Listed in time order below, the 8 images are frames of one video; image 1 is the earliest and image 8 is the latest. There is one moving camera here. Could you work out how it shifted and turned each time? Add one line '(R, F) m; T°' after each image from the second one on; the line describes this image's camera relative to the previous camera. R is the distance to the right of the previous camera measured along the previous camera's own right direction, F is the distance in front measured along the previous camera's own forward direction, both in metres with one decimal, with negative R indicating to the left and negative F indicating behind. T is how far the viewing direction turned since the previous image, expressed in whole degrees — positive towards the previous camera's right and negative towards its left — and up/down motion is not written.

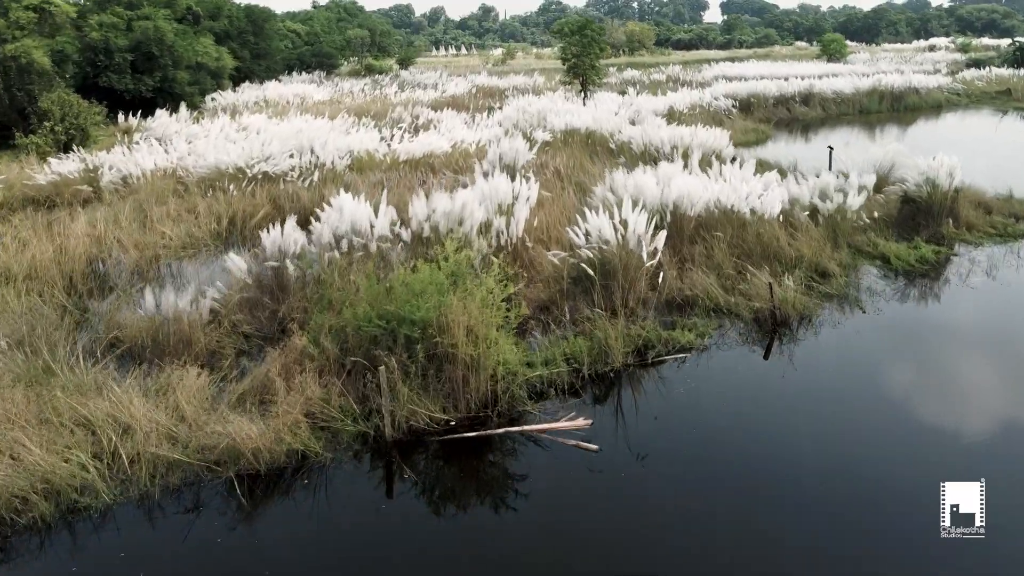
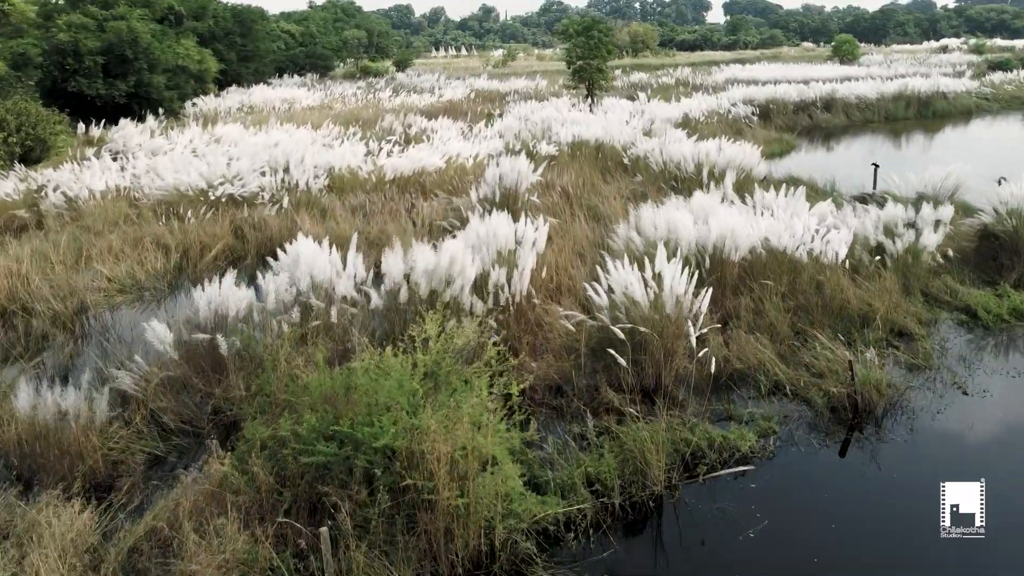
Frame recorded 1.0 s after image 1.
(0.0, +0.9) m; 0°
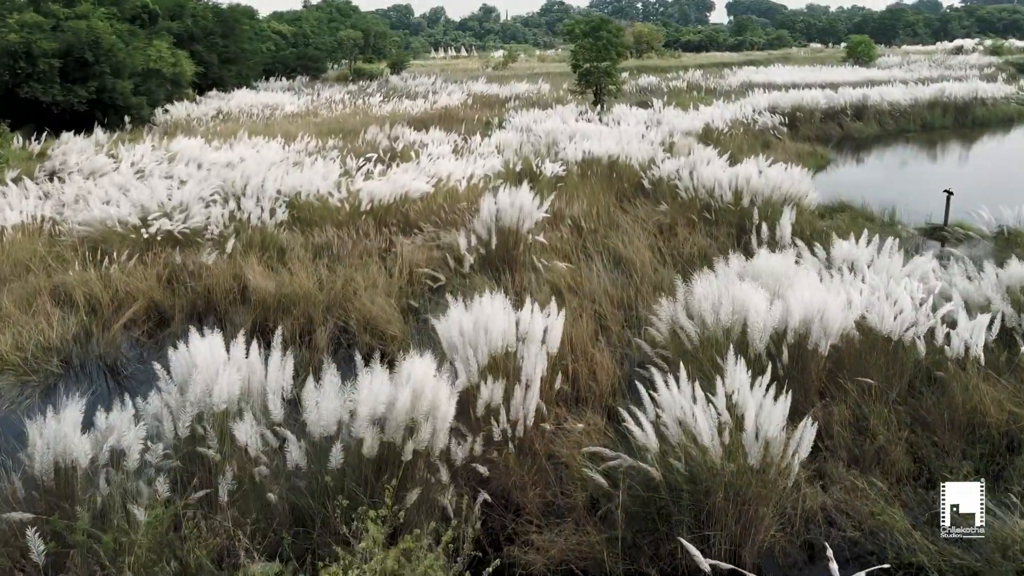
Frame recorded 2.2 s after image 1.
(0.0, +1.1) m; 0°
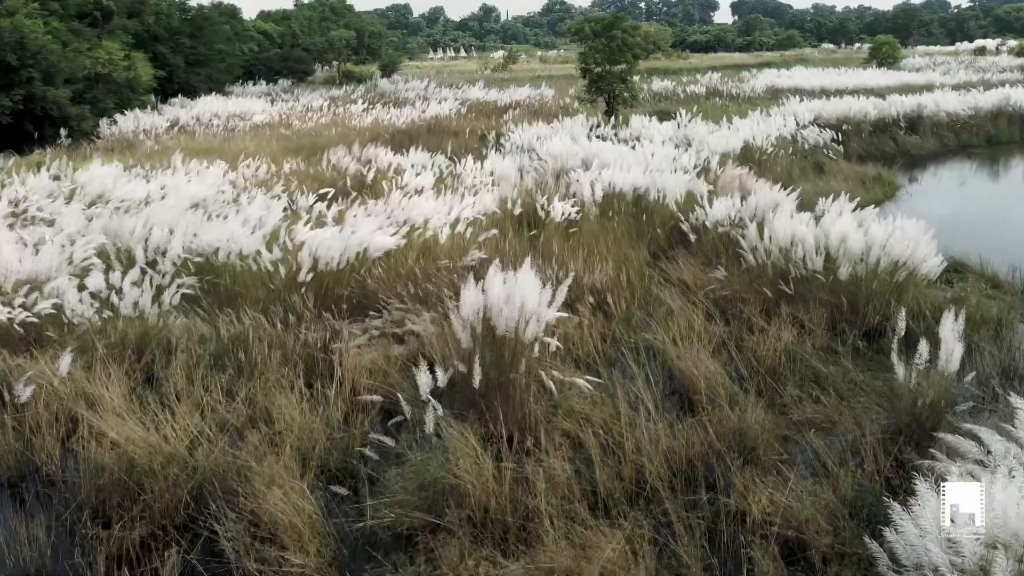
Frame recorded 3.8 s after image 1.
(0.0, +1.5) m; 0°
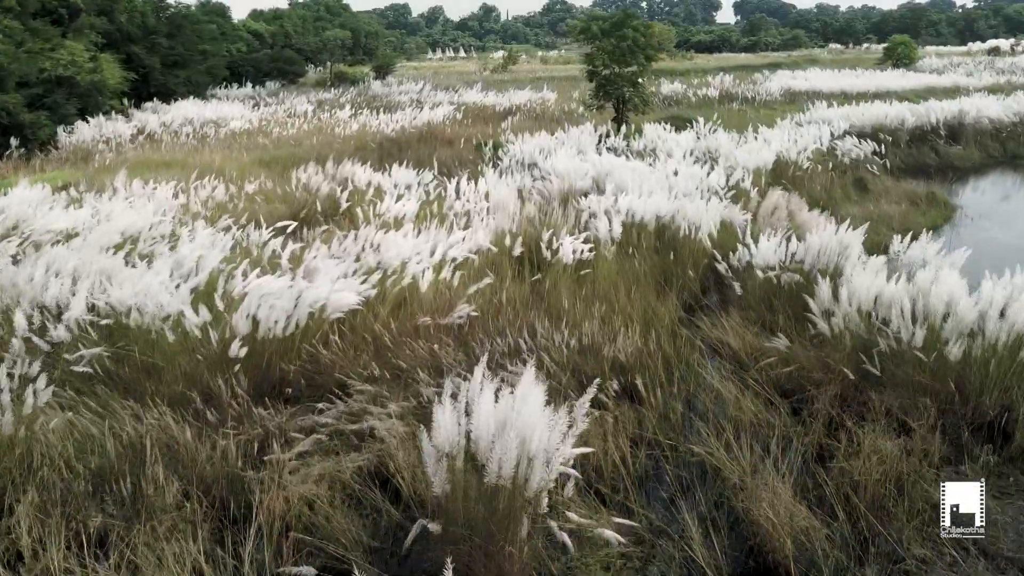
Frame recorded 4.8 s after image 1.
(0.0, +0.9) m; 0°
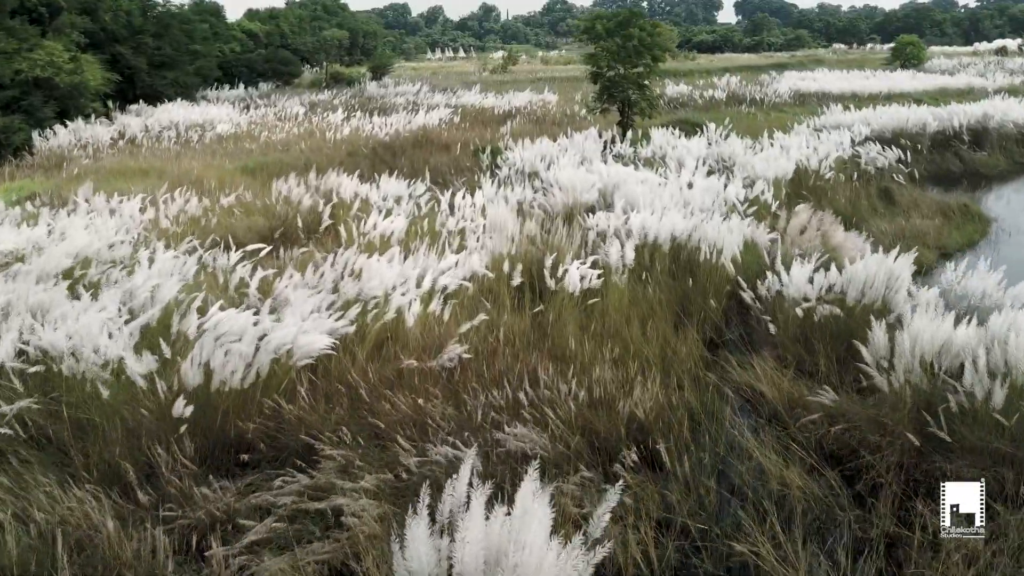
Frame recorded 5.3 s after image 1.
(0.0, +0.5) m; 0°
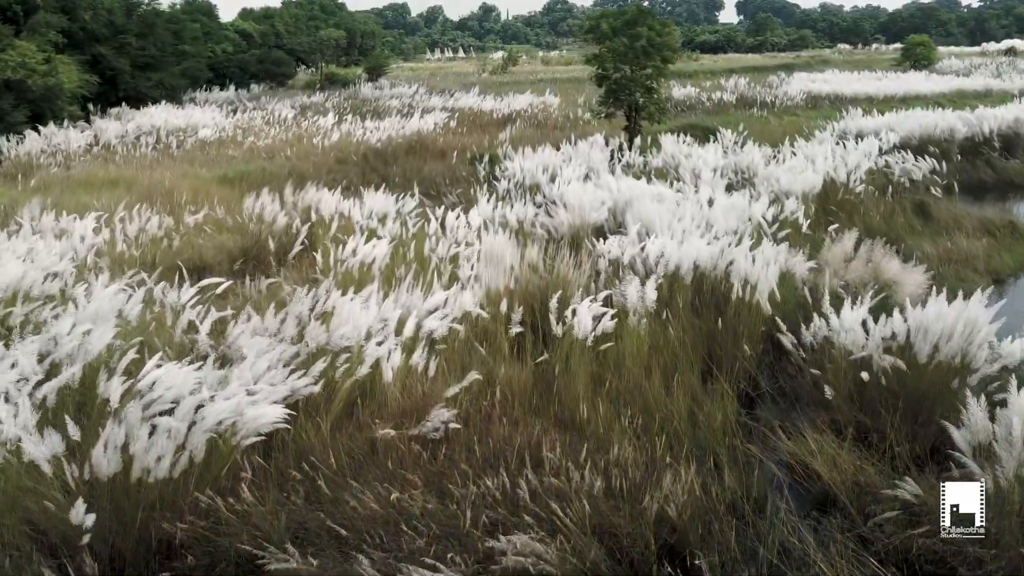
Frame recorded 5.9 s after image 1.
(0.0, +0.5) m; 0°
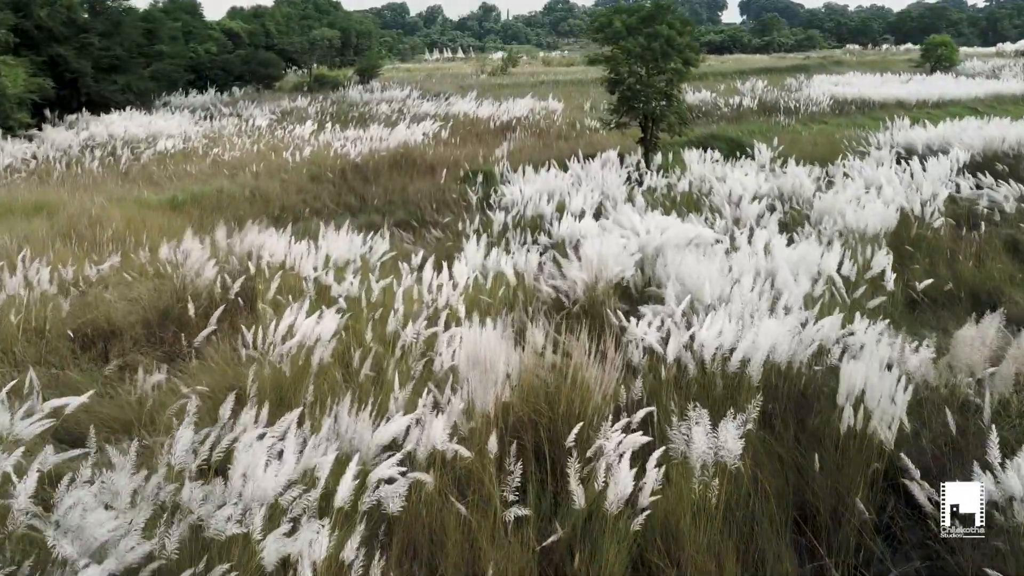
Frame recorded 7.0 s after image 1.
(0.0, +1.0) m; 0°
